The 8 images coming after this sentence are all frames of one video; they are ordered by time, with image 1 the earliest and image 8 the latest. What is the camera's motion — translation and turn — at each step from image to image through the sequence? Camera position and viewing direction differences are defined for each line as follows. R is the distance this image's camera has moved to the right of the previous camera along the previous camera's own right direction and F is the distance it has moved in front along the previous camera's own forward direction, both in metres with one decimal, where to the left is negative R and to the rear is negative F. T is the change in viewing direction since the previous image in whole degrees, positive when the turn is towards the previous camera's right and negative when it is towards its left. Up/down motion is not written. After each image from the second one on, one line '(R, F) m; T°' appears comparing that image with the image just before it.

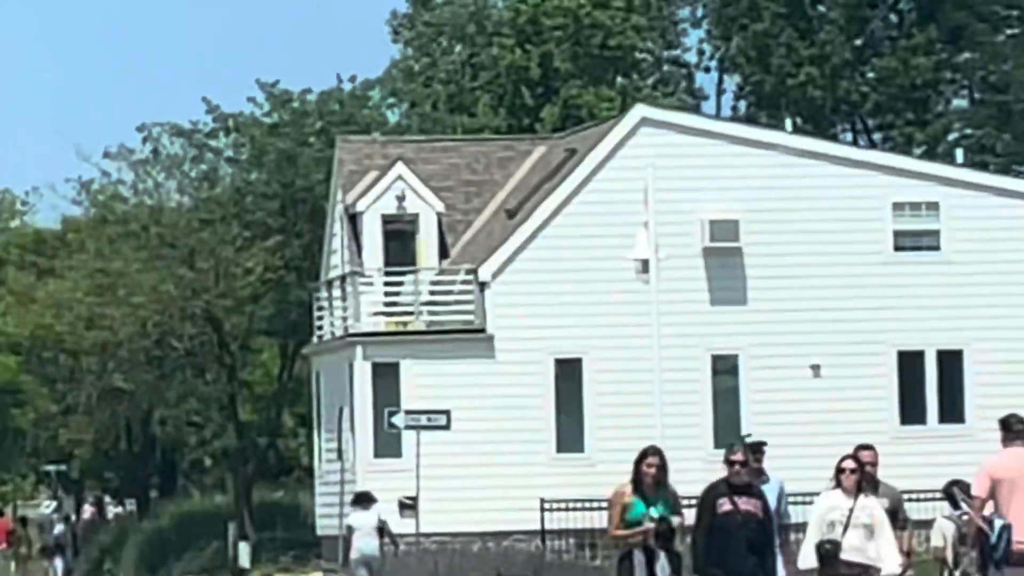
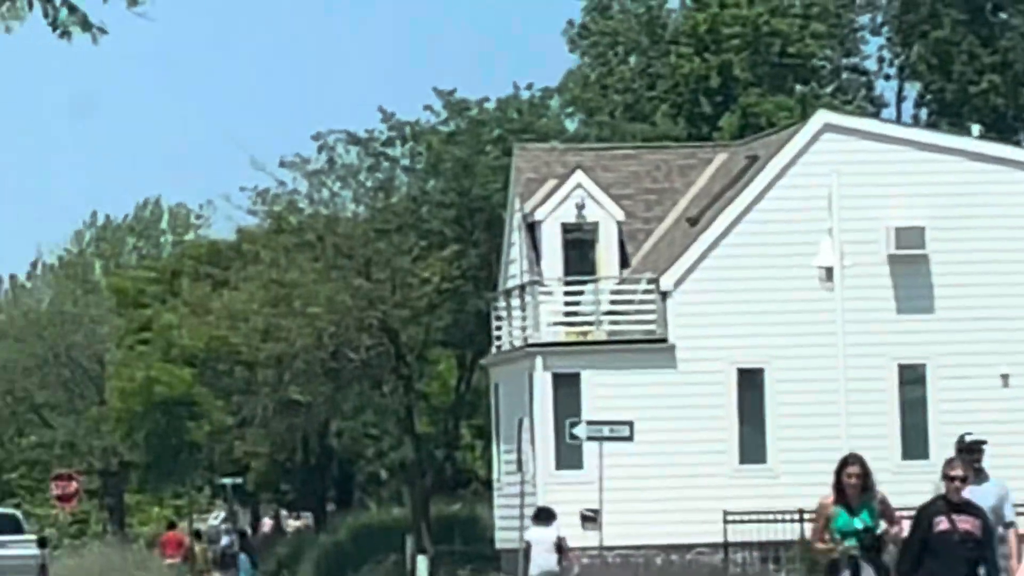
(-0.1, +0.6) m; -2°
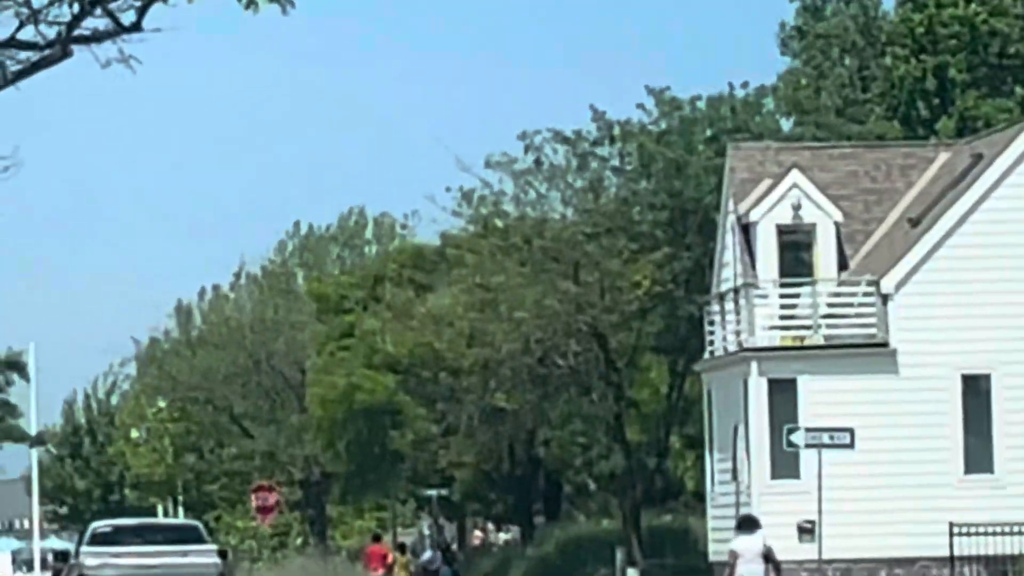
(-0.1, +1.4) m; -3°
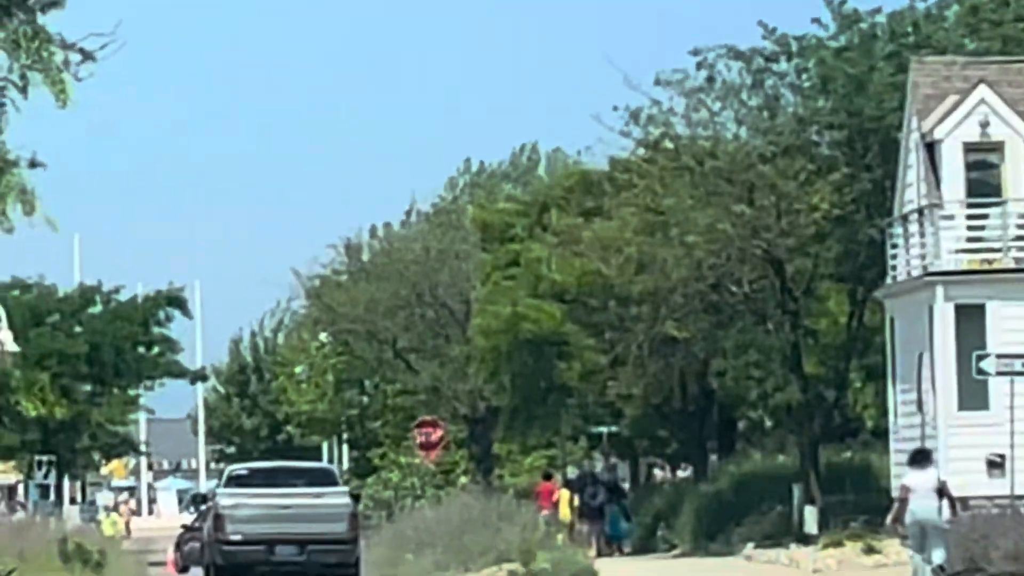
(0.0, +2.0) m; -2°
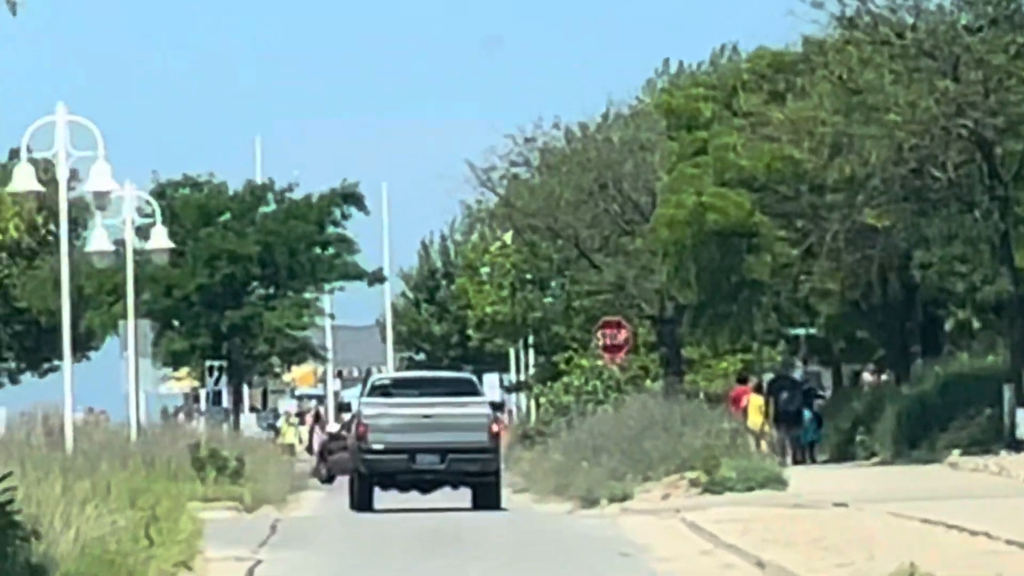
(+0.2, +3.3) m; -3°
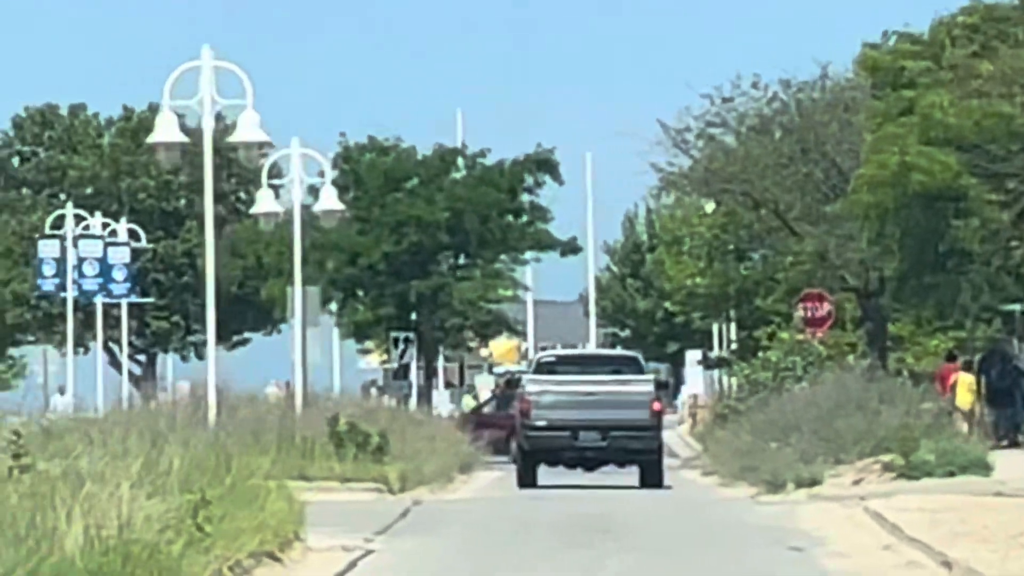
(+0.3, +3.0) m; -3°
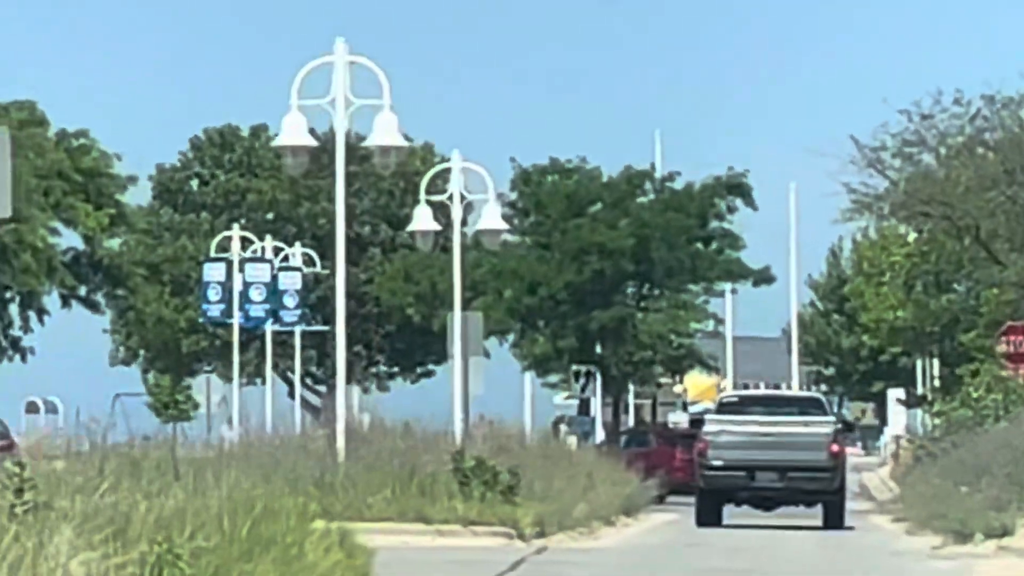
(+0.4, +3.3) m; -3°
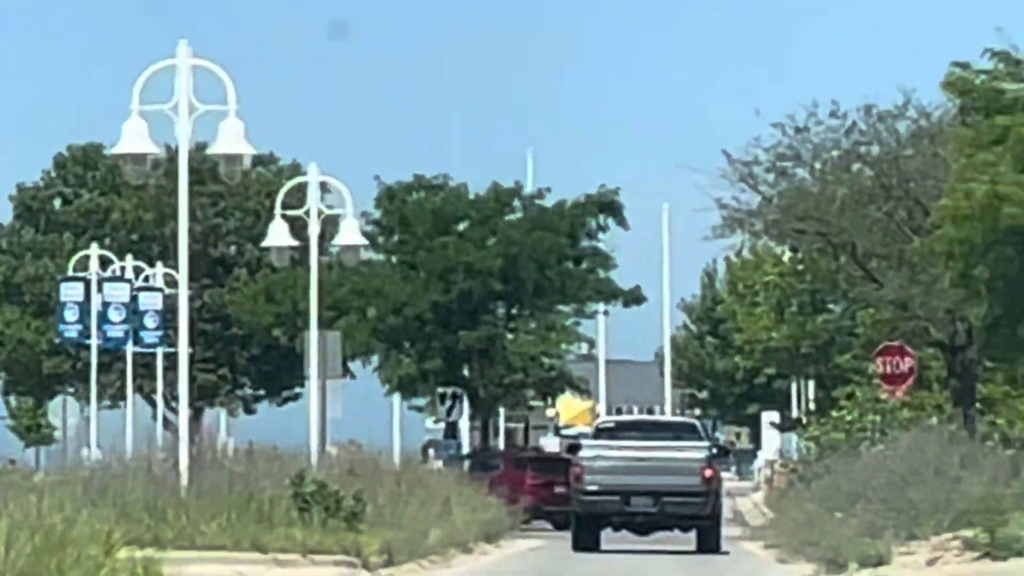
(+0.2, +1.5) m; +2°
